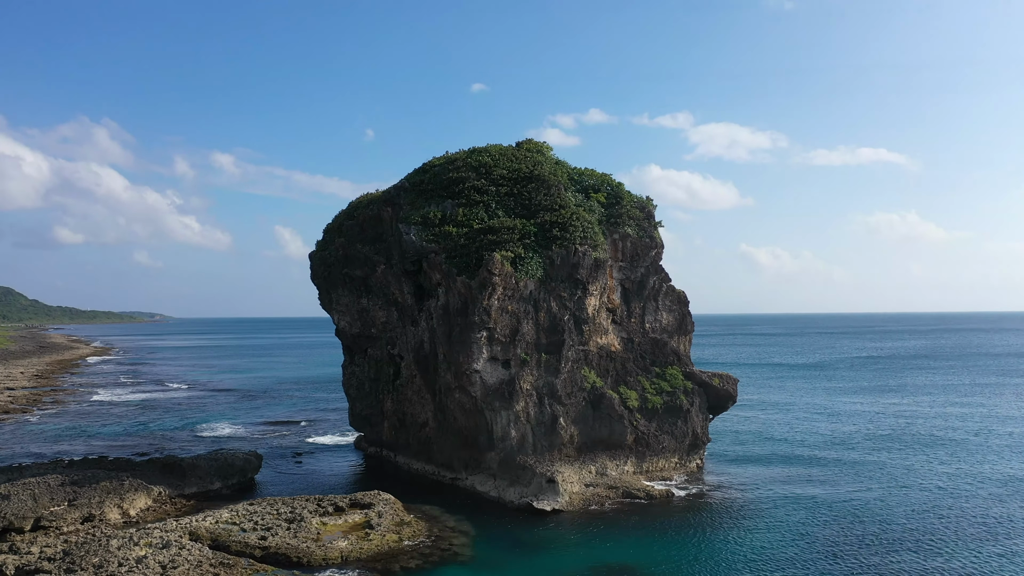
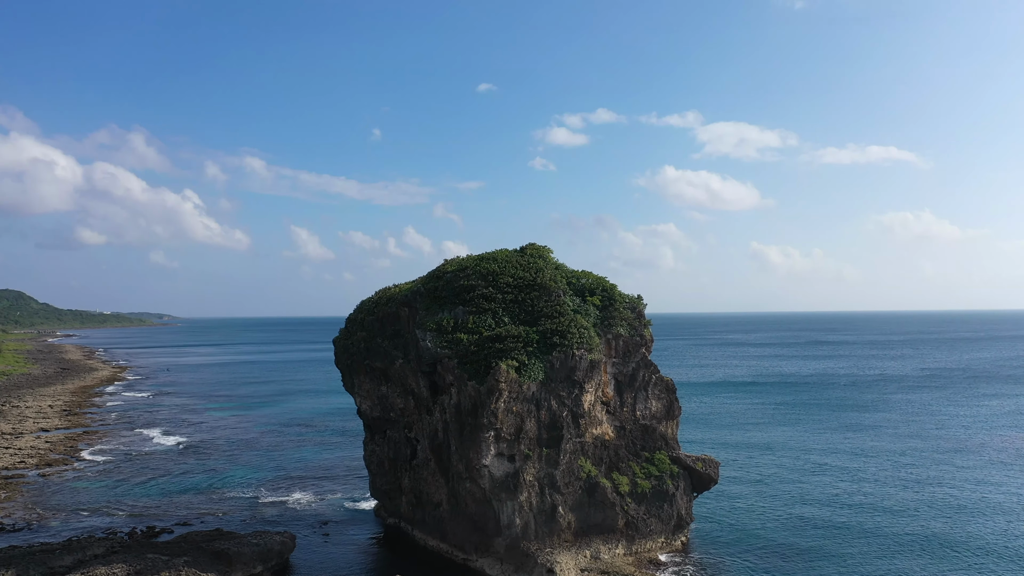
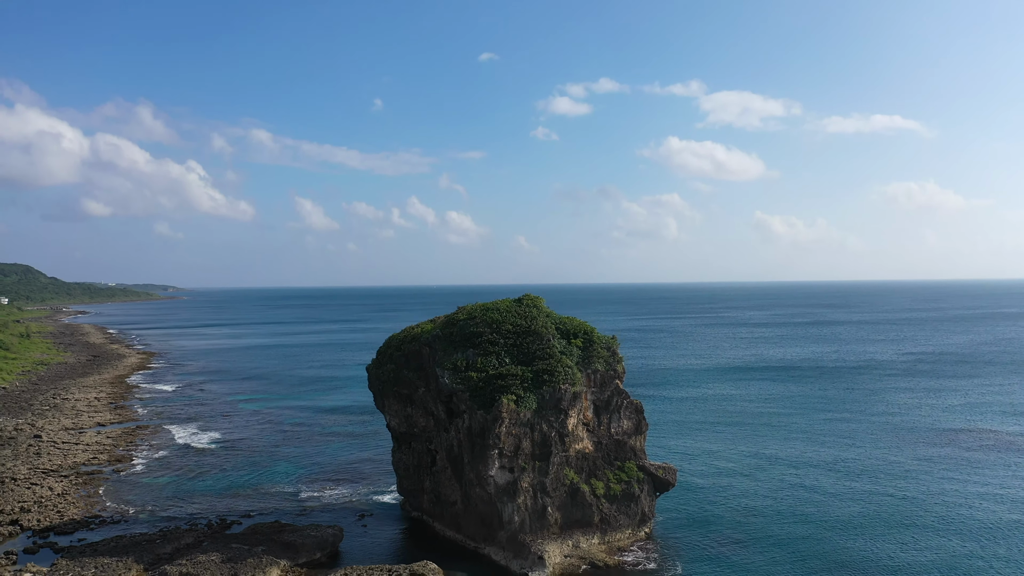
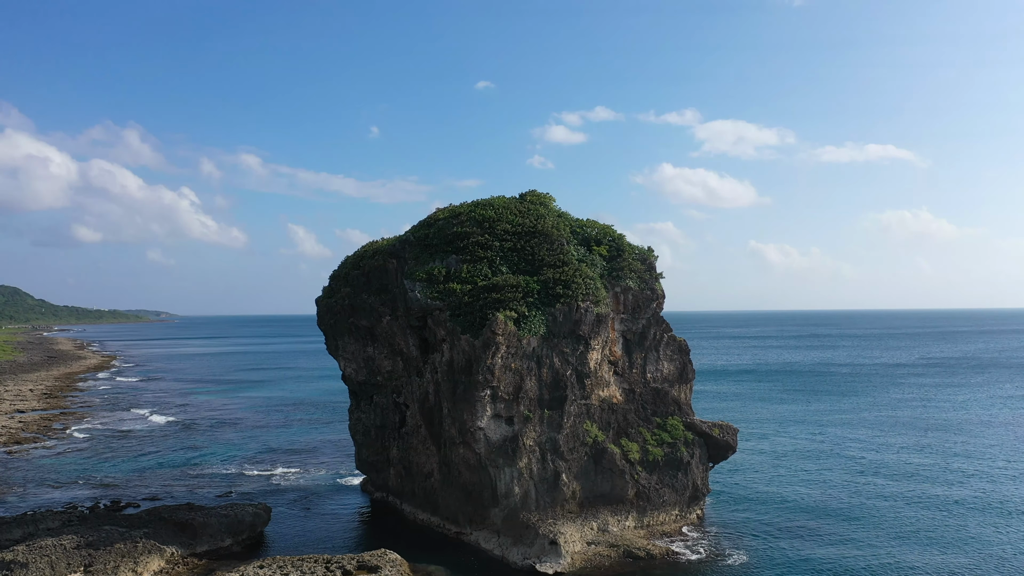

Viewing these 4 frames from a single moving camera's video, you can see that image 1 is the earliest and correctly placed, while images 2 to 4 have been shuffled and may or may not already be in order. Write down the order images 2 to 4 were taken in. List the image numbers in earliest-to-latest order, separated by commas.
4, 2, 3
